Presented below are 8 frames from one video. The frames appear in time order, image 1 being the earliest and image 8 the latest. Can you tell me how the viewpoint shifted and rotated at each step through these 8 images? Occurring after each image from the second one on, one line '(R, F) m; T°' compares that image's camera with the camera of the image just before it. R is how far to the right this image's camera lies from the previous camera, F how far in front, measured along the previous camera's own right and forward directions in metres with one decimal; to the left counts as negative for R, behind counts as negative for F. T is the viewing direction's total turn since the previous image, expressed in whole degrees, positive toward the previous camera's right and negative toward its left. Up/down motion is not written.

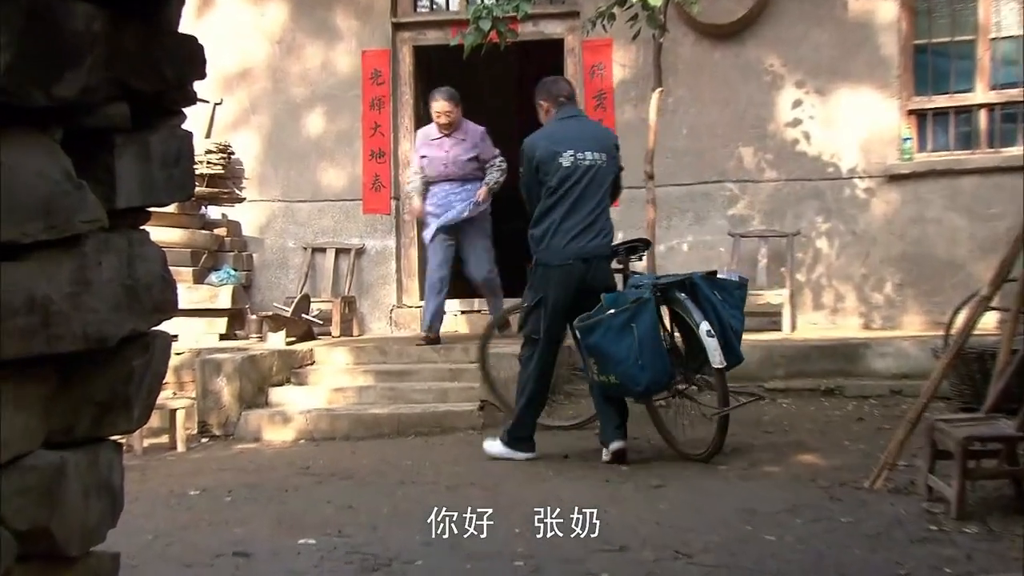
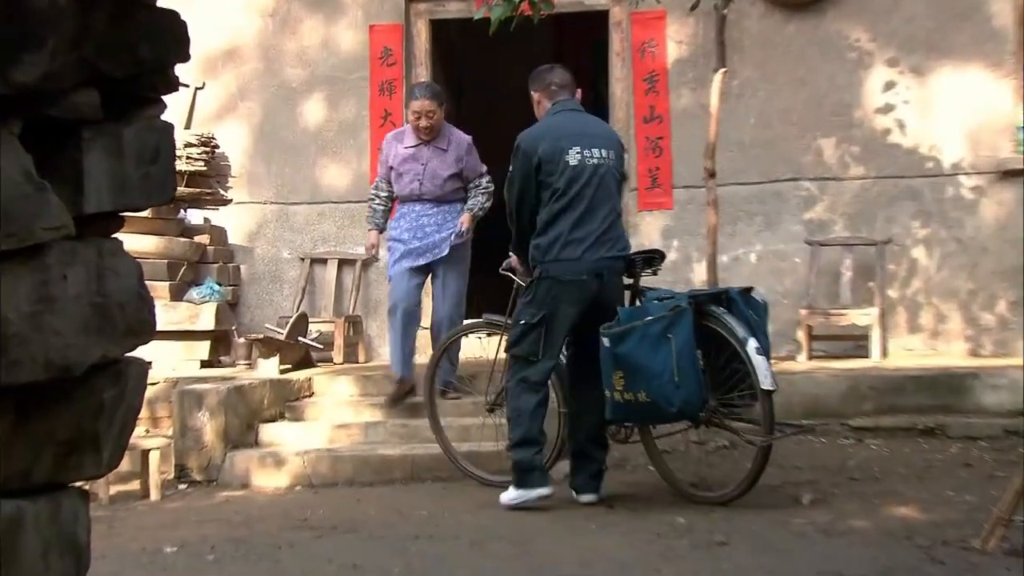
(-0.1, +1.0) m; -1°
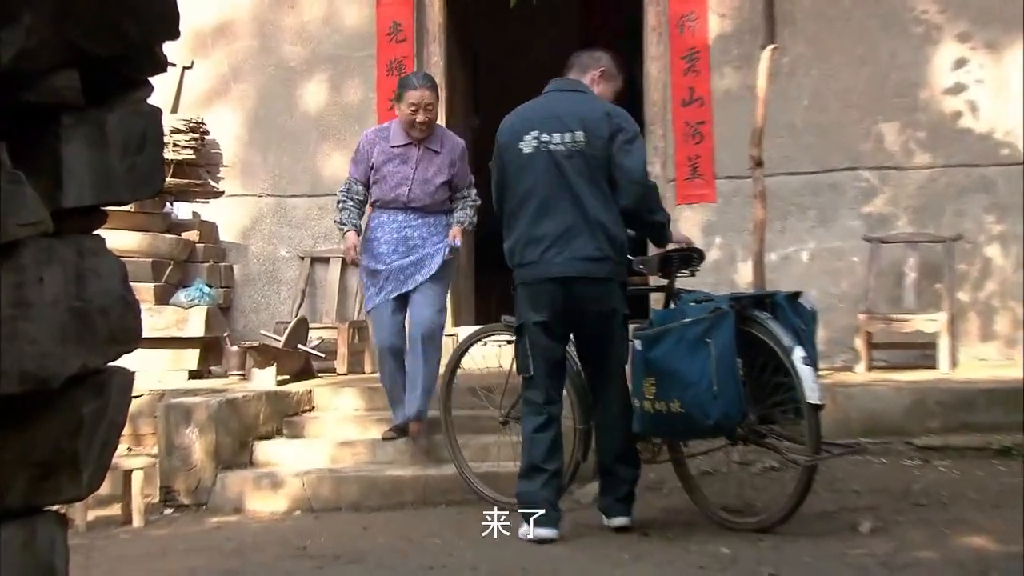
(0.0, +0.6) m; -1°
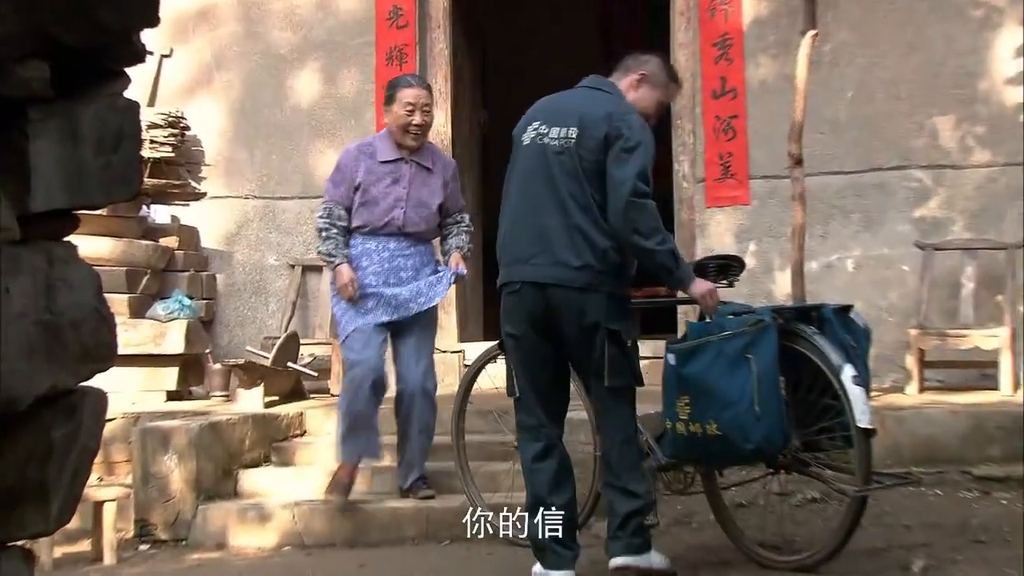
(0.0, +0.5) m; 0°
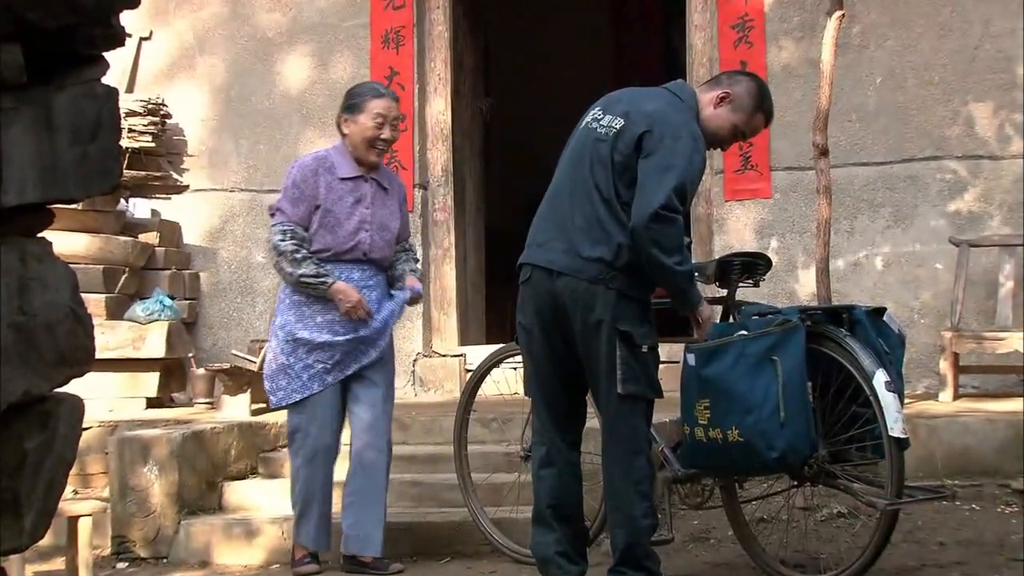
(0.0, +0.3) m; 0°
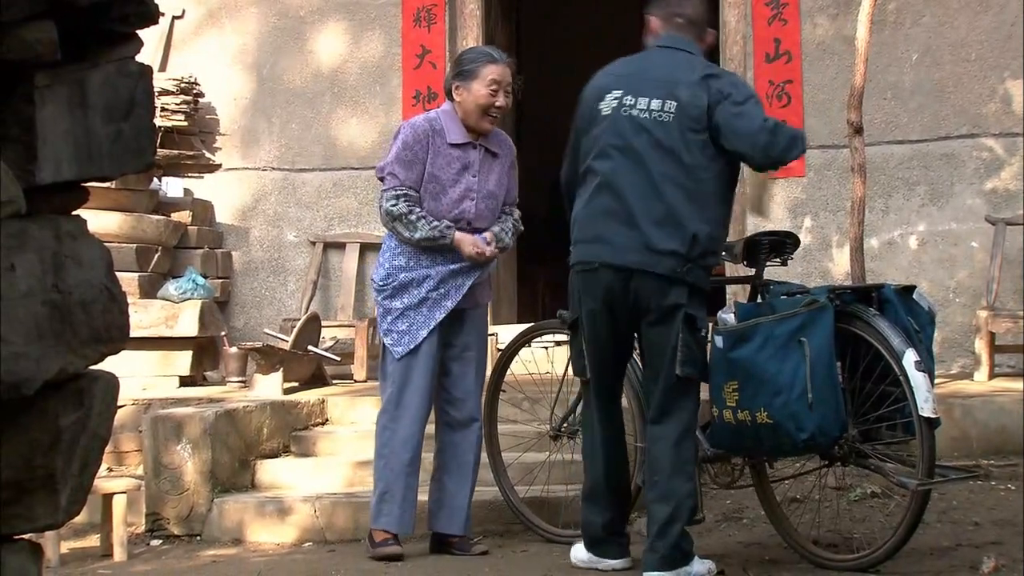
(-0.1, 0.0) m; -1°
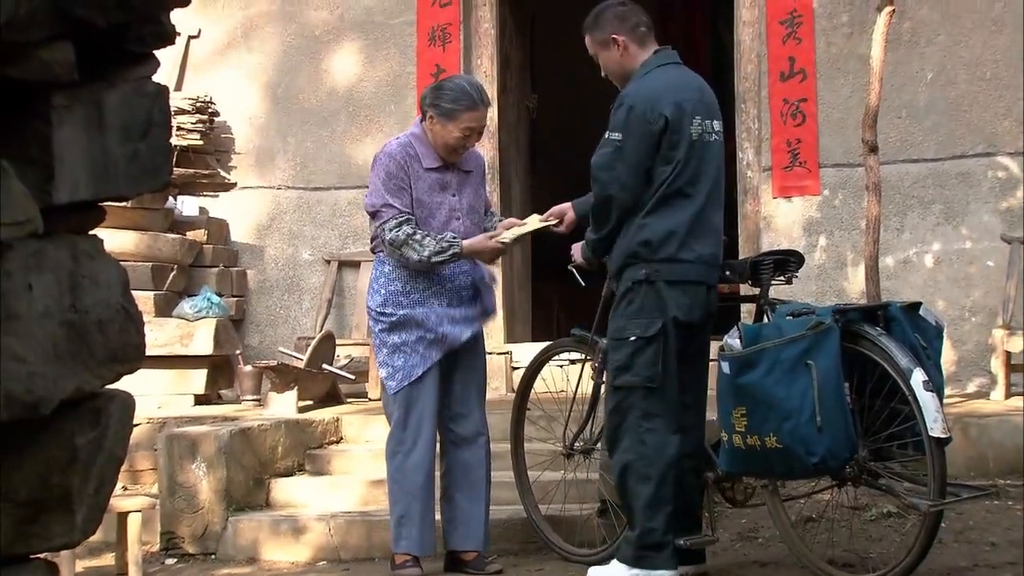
(0.0, 0.0) m; 0°
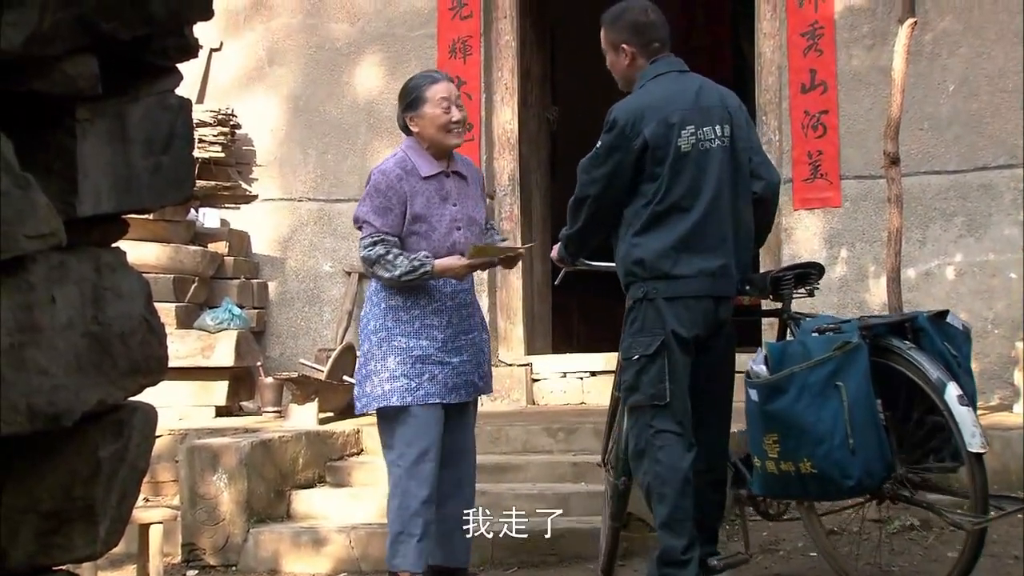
(0.0, 0.0) m; 0°
